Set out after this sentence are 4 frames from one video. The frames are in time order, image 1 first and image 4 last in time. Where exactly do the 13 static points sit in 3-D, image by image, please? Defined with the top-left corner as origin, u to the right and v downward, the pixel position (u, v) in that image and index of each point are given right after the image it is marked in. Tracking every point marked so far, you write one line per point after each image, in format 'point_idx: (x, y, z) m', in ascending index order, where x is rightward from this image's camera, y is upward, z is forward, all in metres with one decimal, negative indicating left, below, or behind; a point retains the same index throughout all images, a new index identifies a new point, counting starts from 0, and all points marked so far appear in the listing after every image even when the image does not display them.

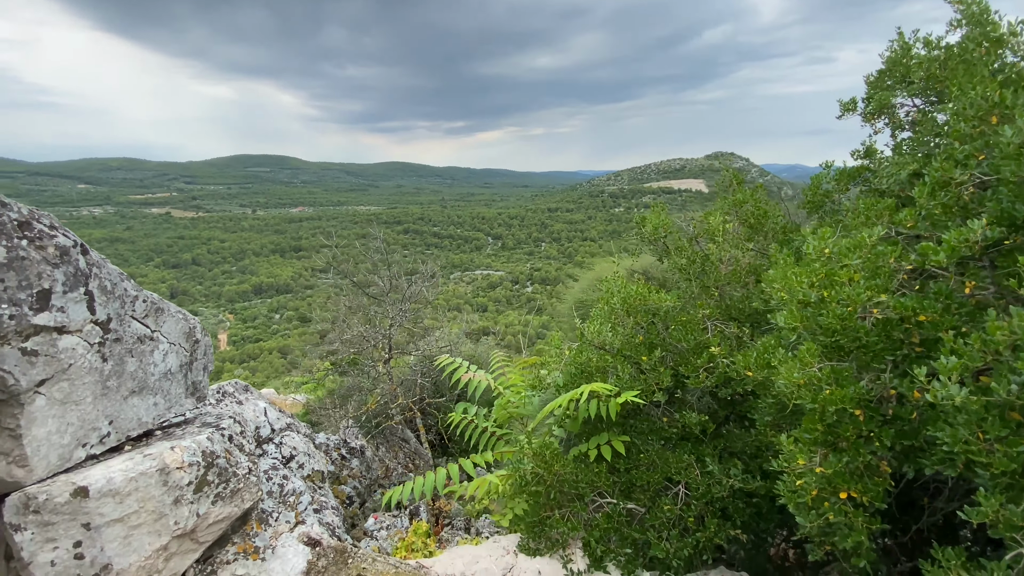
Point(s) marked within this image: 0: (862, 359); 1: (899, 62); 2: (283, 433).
0: (+1.7, -0.3, +2.2) m
1: (+3.6, +2.1, +4.3) m
2: (-2.9, -1.8, +6.0) m
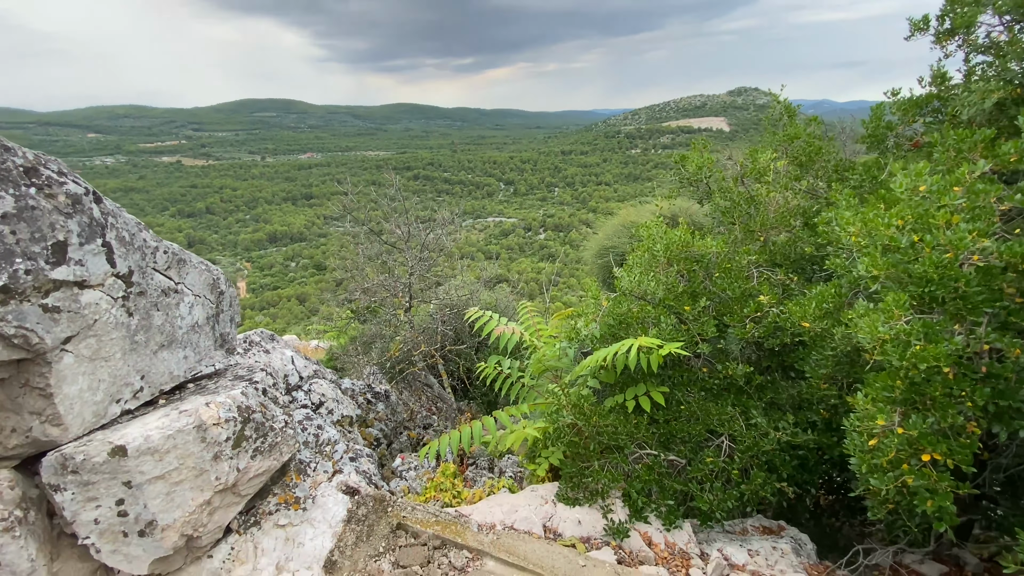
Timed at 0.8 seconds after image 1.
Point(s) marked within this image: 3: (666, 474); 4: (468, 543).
0: (+1.9, -0.1, +2.0) m
1: (+3.8, +2.6, +3.7) m
2: (-2.6, -1.2, +6.0) m
3: (+1.0, -1.3, +3.2) m
4: (-0.3, -1.6, +2.9) m
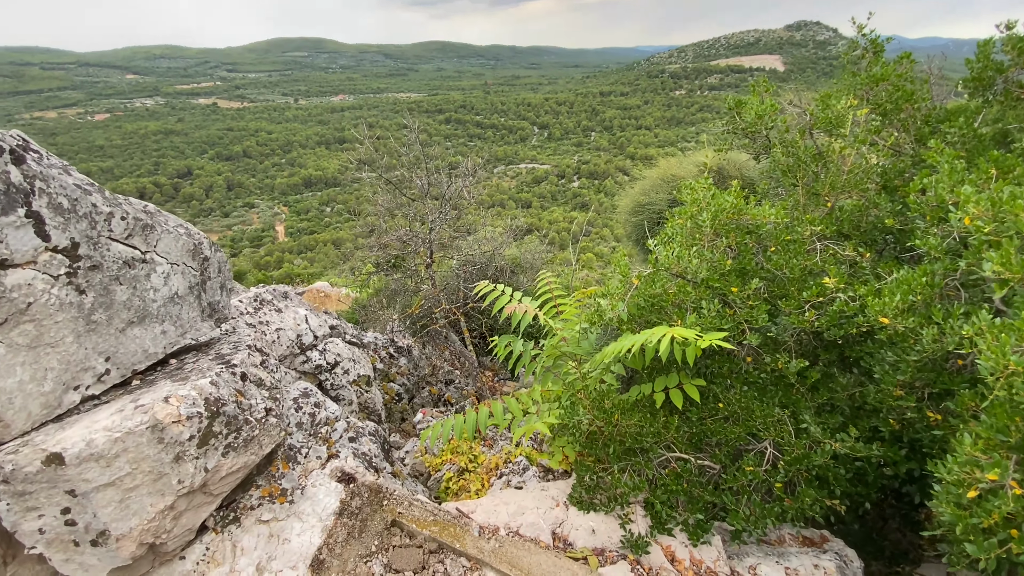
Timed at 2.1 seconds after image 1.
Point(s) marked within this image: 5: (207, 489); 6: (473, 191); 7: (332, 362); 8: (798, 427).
0: (+1.9, -0.1, +1.4) m
1: (+4.0, +2.6, +2.7) m
2: (-2.3, -0.7, +5.8) m
3: (+1.1, -1.2, +2.8) m
4: (-0.3, -1.5, +2.6) m
5: (-1.5, -1.0, +2.4) m
6: (-0.8, +2.0, +9.5) m
7: (-2.2, -0.9, +5.6) m
8: (+1.7, -0.8, +2.8) m
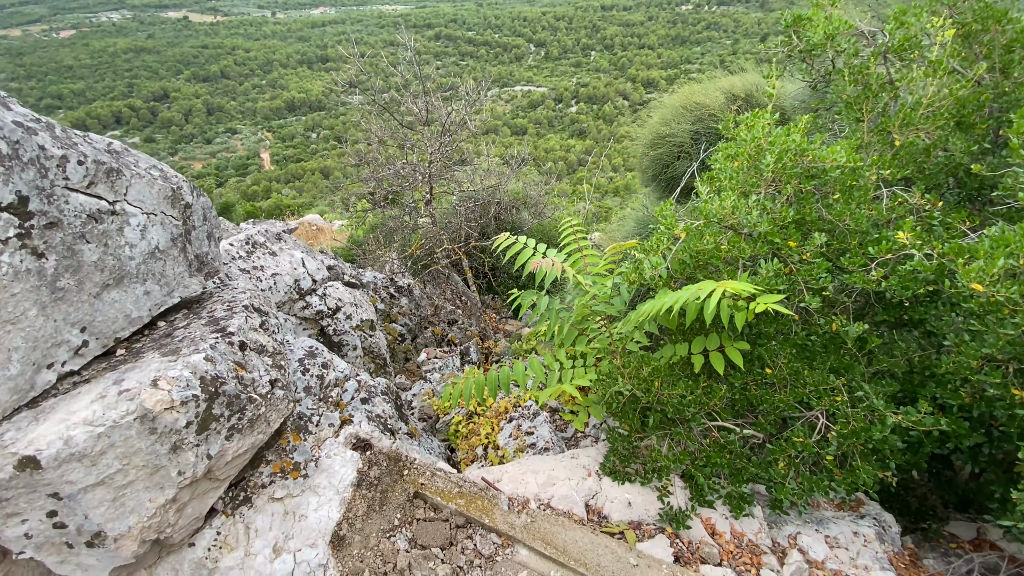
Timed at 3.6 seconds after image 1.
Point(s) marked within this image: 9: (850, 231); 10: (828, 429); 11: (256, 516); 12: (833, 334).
0: (+2.1, -0.1, +1.1) m
1: (+4.1, +2.8, +2.0) m
2: (-2.2, 0.0, +5.5) m
3: (+1.3, -0.9, +2.6) m
4: (-0.1, -1.2, +2.5) m
5: (-1.4, -0.8, +2.2) m
6: (-0.7, +3.1, +8.8) m
7: (-2.0, -0.3, +5.3) m
8: (+1.9, -0.6, +2.6) m
9: (+1.9, +0.3, +2.7) m
10: (+1.7, -0.8, +2.6) m
11: (-1.3, -1.1, +2.5) m
12: (+1.8, -0.3, +2.7) m
